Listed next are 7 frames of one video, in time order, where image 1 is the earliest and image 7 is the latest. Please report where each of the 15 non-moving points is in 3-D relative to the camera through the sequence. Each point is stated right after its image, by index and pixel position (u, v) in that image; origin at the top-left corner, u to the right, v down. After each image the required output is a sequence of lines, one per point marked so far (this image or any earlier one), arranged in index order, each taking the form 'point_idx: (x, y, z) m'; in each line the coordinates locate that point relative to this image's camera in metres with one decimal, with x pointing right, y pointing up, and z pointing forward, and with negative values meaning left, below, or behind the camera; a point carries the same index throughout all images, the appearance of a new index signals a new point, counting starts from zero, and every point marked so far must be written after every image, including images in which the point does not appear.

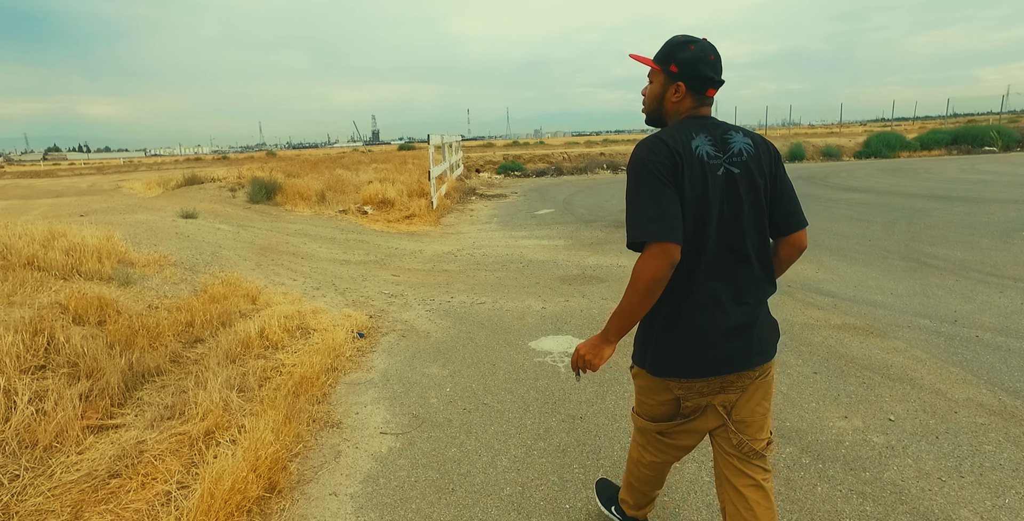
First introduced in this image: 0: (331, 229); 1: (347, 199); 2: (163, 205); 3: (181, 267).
0: (-3.5, +0.6, +10.5) m
1: (-3.9, +1.4, +12.8) m
2: (-7.4, +1.1, +11.5) m
3: (-4.1, -0.1, +6.7) m
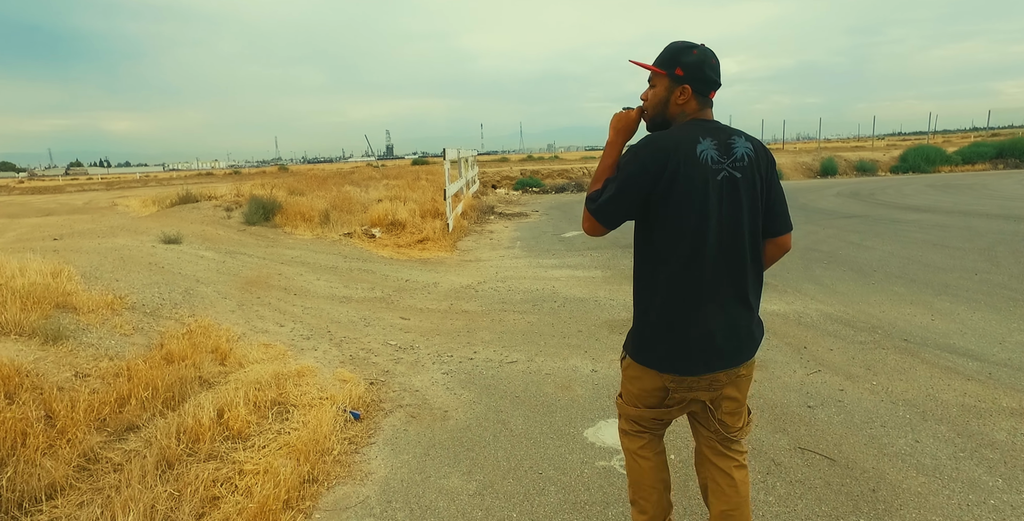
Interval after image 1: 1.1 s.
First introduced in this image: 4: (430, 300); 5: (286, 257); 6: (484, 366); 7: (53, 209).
0: (-3.0, 0.0, +9.2) m
1: (-3.4, +0.9, +11.6) m
2: (-6.9, +0.6, +10.3) m
3: (-3.7, -0.5, +5.4) m
4: (-1.1, -0.5, +7.0) m
5: (-3.7, 0.0, +8.8) m
6: (-0.2, -0.9, +4.9) m
7: (-13.6, +1.5, +16.1) m
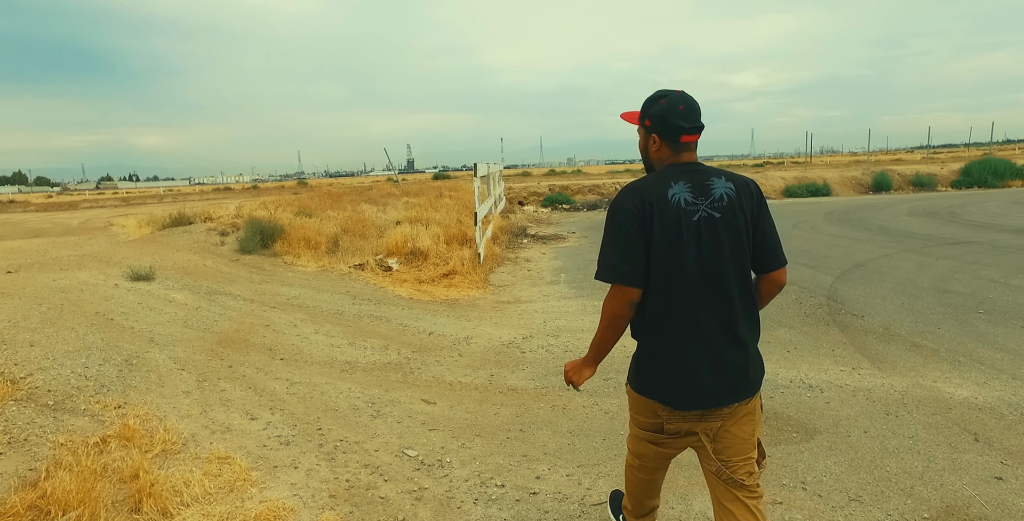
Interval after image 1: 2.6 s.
0: (-2.3, -0.5, +7.5) m
1: (-2.6, +0.2, +9.8) m
2: (-6.2, 0.0, +8.7) m
3: (-3.2, -1.0, +3.6) m
4: (-0.5, -1.0, +5.1) m
5: (-3.0, -0.5, +7.1) m
6: (+0.3, -1.4, +3.0) m
7: (-12.7, +0.8, +14.7) m
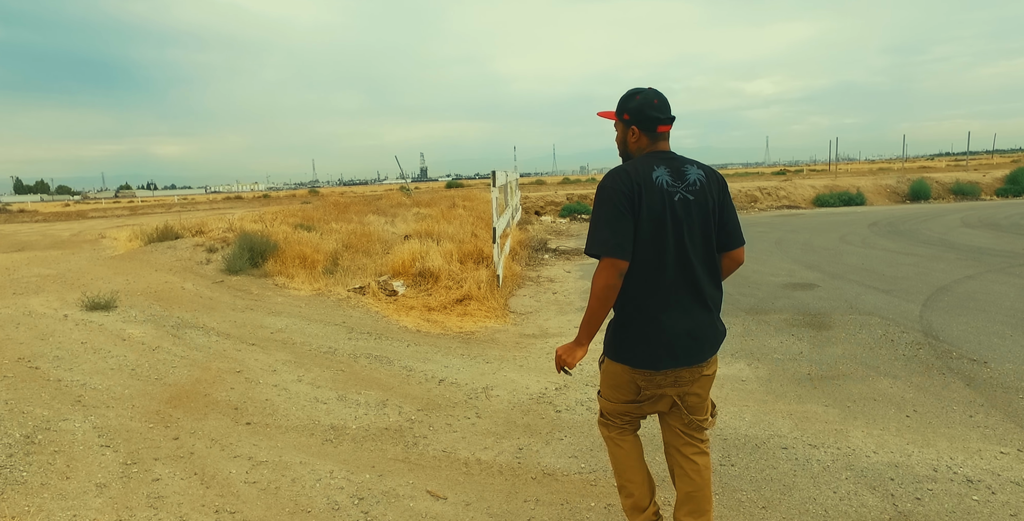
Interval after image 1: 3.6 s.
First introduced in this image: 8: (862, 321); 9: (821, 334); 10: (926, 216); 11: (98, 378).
0: (-2.0, -0.8, +6.3) m
1: (-2.3, -0.1, +8.7) m
2: (-5.9, -0.3, +7.6) m
3: (-3.0, -1.2, +2.5) m
4: (-0.2, -1.3, +3.9) m
5: (-2.7, -0.8, +5.9) m
6: (+0.5, -1.6, +1.8) m
7: (-12.2, +0.5, +13.8) m
8: (+4.2, -0.7, +6.5) m
9: (+3.5, -0.8, +6.2) m
10: (+14.0, +1.5, +18.3) m
11: (-3.2, -0.9, +4.2) m
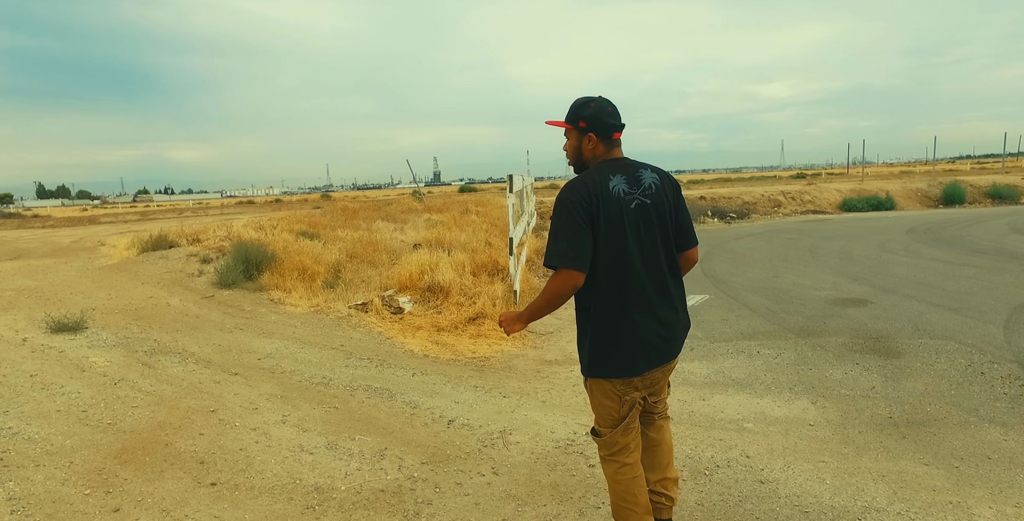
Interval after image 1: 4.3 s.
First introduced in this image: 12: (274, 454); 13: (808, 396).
0: (-1.8, -1.0, +5.5) m
1: (-2.0, -0.3, +7.9) m
2: (-5.6, -0.4, +6.9) m
3: (-2.8, -1.3, +1.7) m
4: (-0.1, -1.4, +3.1) m
5: (-2.5, -1.0, +5.2) m
6: (+0.6, -1.8, +1.0) m
7: (-11.8, +0.2, +13.3) m
8: (+4.4, -0.9, +5.6) m
9: (+3.7, -1.0, +5.3) m
10: (+14.5, +1.2, +17.2) m
11: (-3.0, -1.1, +3.5) m
12: (-1.6, -1.3, +3.7) m
13: (+2.6, -1.1, +4.7) m
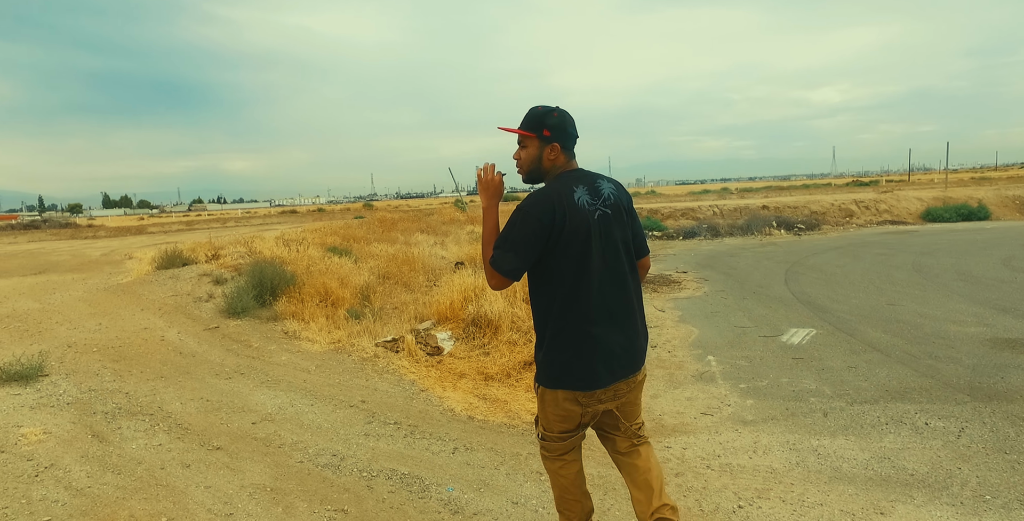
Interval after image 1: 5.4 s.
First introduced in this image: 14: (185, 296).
0: (-1.3, -1.2, +4.2) m
1: (-1.3, -0.6, +6.6) m
2: (-4.9, -0.7, +5.9) m
3: (-2.5, -1.5, +0.5) m
4: (+0.3, -1.7, +1.6) m
5: (-2.0, -1.2, +3.9) m
6: (+0.8, -1.9, -0.5) m
7: (-10.7, -0.1, +12.7) m
8: (+4.9, -1.2, +3.8) m
9: (+4.3, -1.3, +3.6) m
10: (+15.9, +0.7, +14.7) m
11: (-2.6, -1.3, +2.2) m
12: (-1.2, -1.5, +2.3) m
13: (+3.1, -1.4, +3.0) m
14: (-4.1, -0.5, +6.9) m
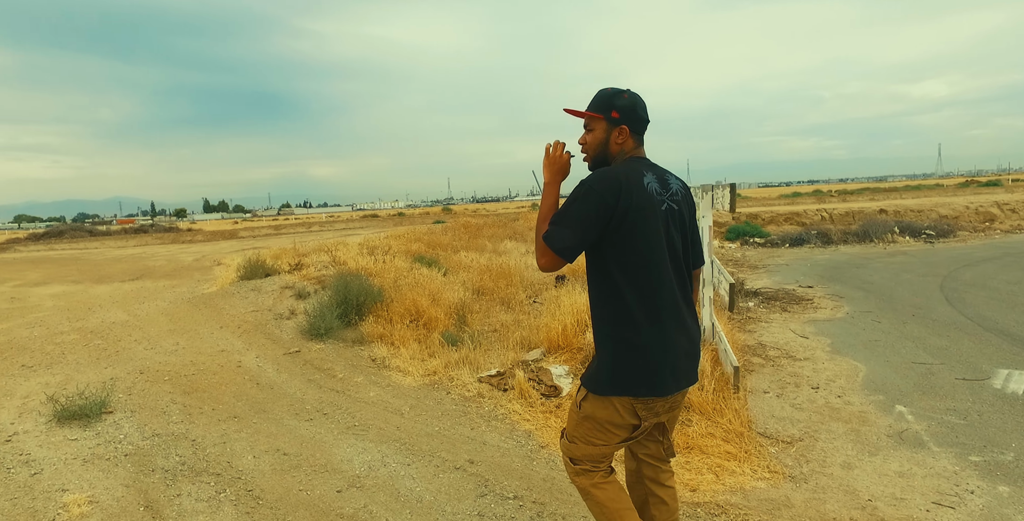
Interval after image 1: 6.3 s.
0: (-0.3, -1.4, +3.2) m
1: (0.0, -0.7, +5.6) m
2: (-3.7, -0.8, +5.4) m
3: (-2.1, -1.6, -0.3) m
4: (+0.9, -1.8, +0.5) m
5: (-1.1, -1.4, +3.0) m
6: (+1.1, -2.1, -1.7) m
7: (-8.5, -0.2, +12.9) m
8: (+5.8, -1.4, +2.0) m
9: (+5.1, -1.5, +1.9) m
10: (+18.0, +0.3, +11.4) m
11: (-1.9, -1.4, +1.5) m
12: (-0.5, -1.6, +1.4) m
13: (+3.9, -1.6, +1.5) m
14: (-2.8, -0.6, +6.3) m
